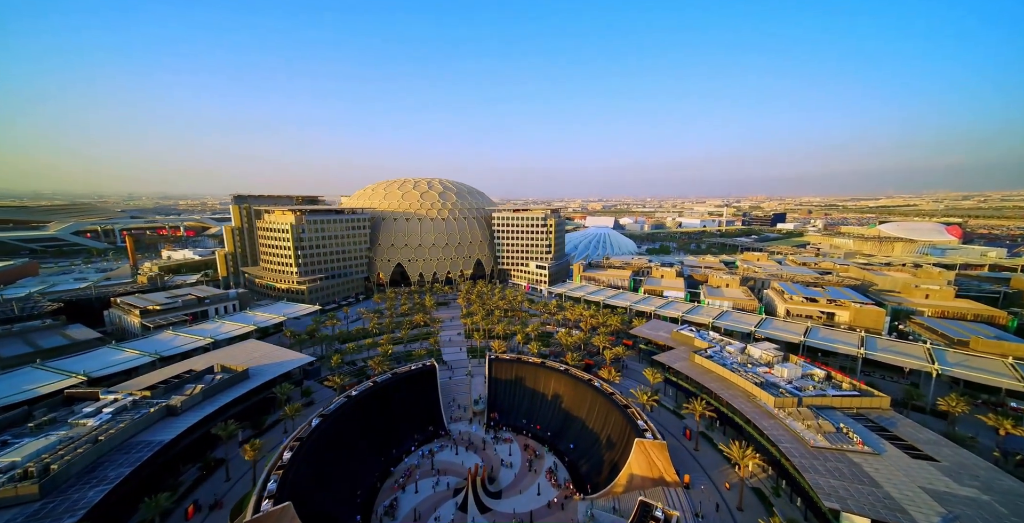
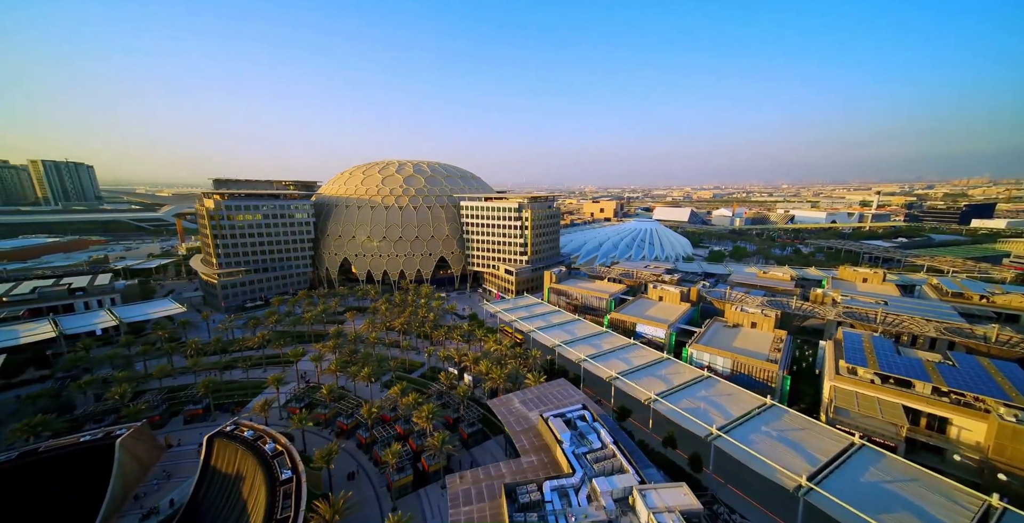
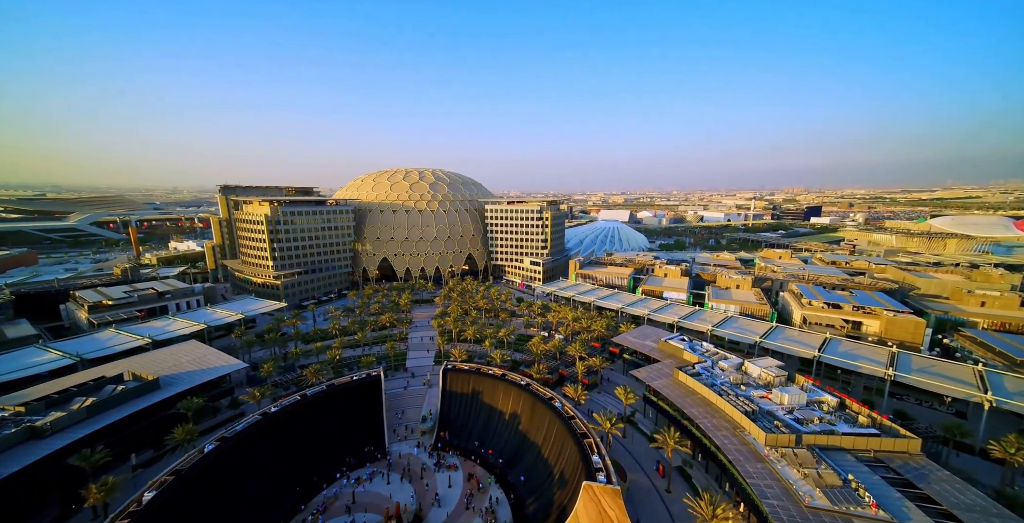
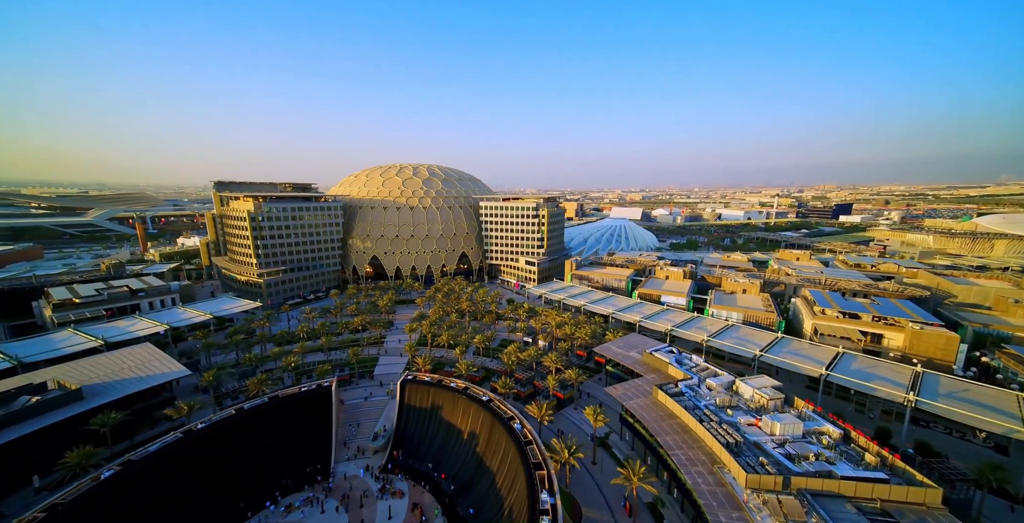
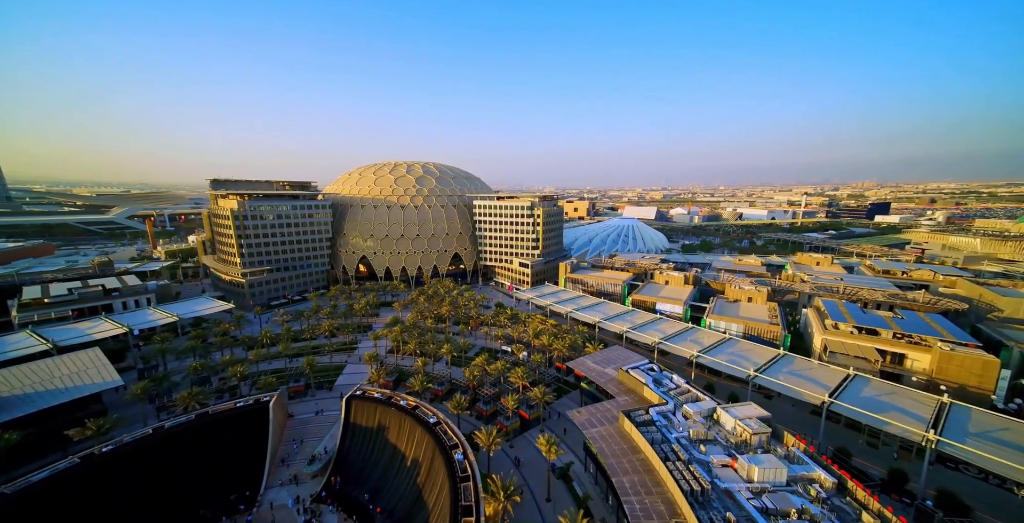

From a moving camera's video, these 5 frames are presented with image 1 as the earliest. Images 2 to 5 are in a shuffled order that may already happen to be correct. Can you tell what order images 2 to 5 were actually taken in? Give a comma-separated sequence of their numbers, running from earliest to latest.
3, 4, 5, 2
